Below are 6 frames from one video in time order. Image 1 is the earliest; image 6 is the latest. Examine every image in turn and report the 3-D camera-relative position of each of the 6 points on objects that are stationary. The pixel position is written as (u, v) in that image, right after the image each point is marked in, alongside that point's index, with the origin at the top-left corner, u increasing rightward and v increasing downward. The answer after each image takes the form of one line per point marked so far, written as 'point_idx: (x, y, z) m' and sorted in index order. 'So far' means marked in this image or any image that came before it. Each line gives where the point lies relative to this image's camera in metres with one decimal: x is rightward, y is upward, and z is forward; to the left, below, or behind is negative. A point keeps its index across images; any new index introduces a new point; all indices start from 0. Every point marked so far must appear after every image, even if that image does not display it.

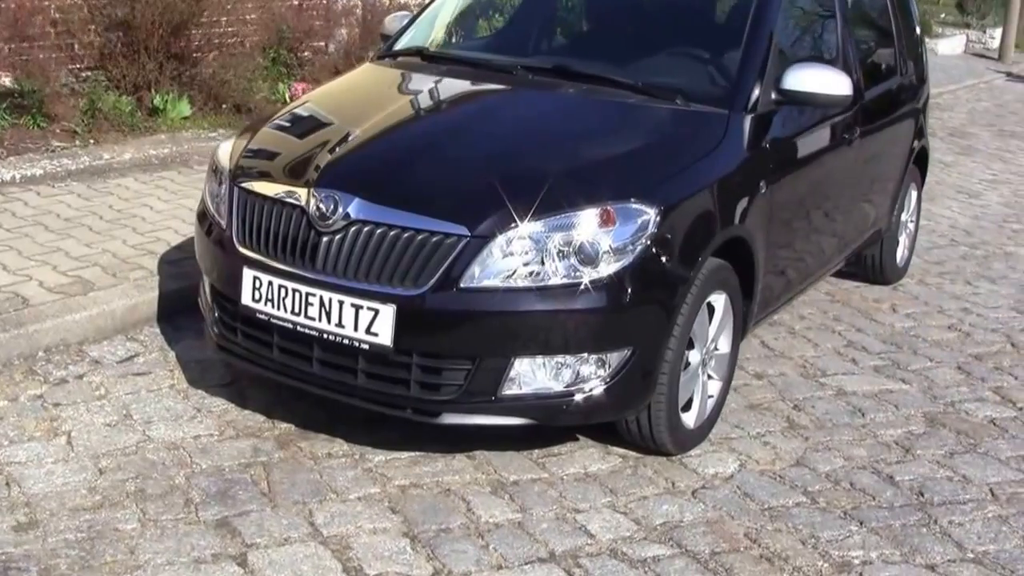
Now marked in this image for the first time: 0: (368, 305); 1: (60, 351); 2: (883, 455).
0: (-0.4, -0.1, +3.7) m
1: (-1.7, -0.2, +4.7) m
2: (+1.3, -0.6, +4.3) m
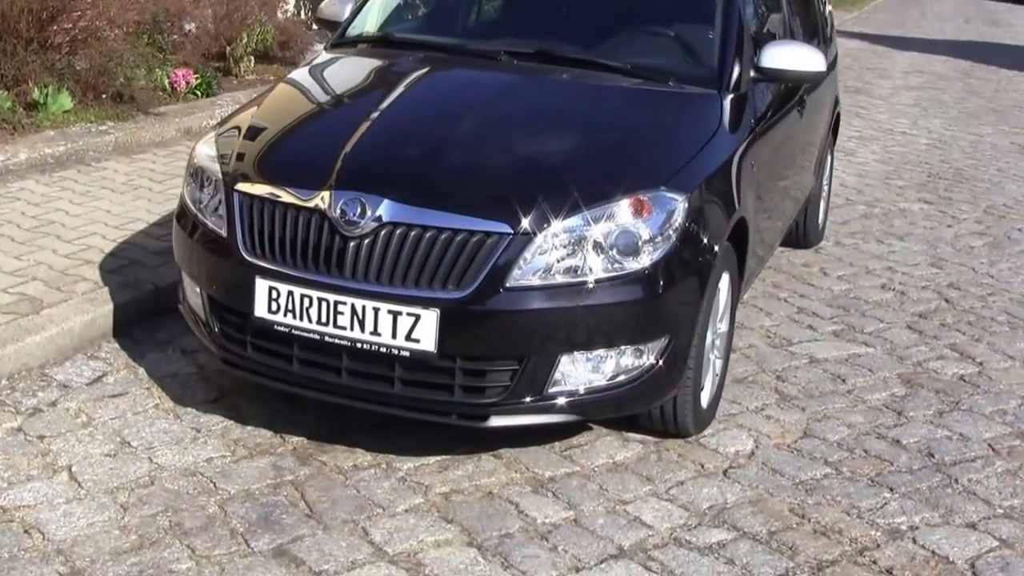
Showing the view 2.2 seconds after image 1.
0: (-0.3, -0.1, +3.6) m
1: (-1.7, -0.3, +4.3) m
2: (+1.3, -0.5, +4.5) m
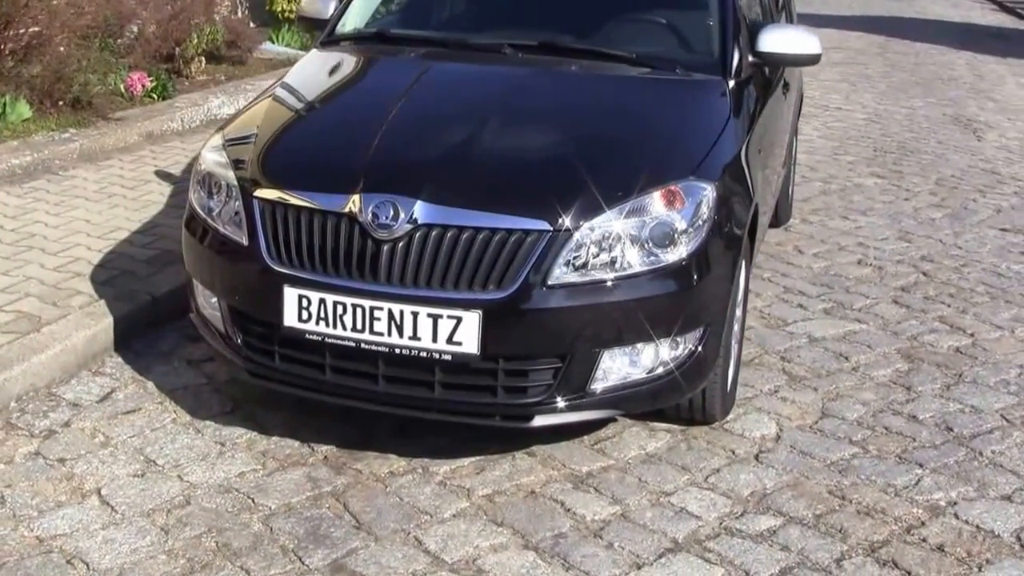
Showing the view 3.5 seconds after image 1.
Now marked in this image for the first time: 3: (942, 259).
0: (-0.2, -0.1, +3.5) m
1: (-1.6, -0.4, +4.2) m
2: (+1.4, -0.4, +4.5) m
3: (+2.2, +0.1, +6.1) m
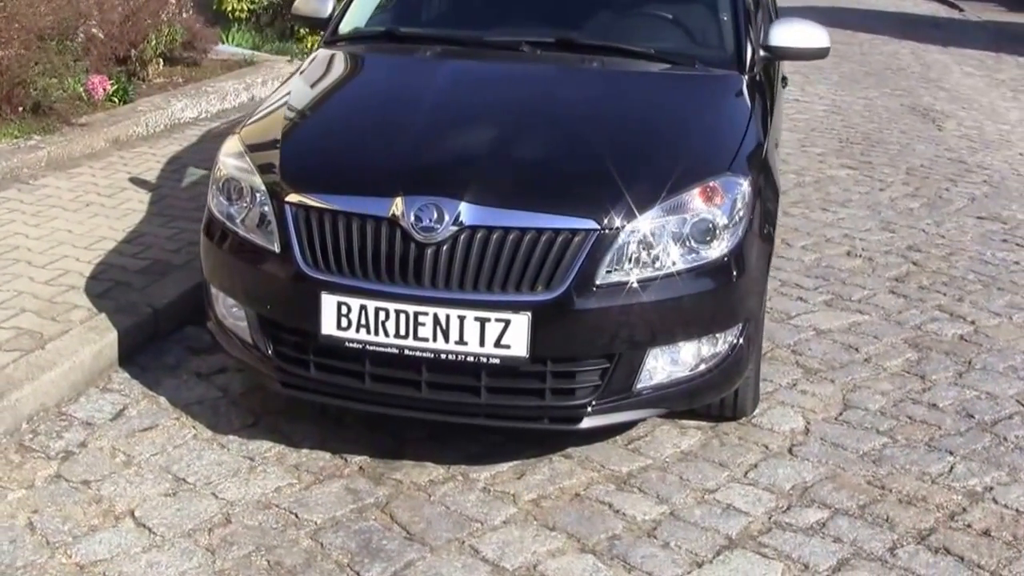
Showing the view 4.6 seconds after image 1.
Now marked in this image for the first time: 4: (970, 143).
0: (0.0, -0.1, +3.4) m
1: (-1.5, -0.4, +4.0) m
2: (+1.5, -0.4, +4.6) m
3: (+2.1, +0.2, +6.2) m
4: (+3.2, +1.0, +8.7) m
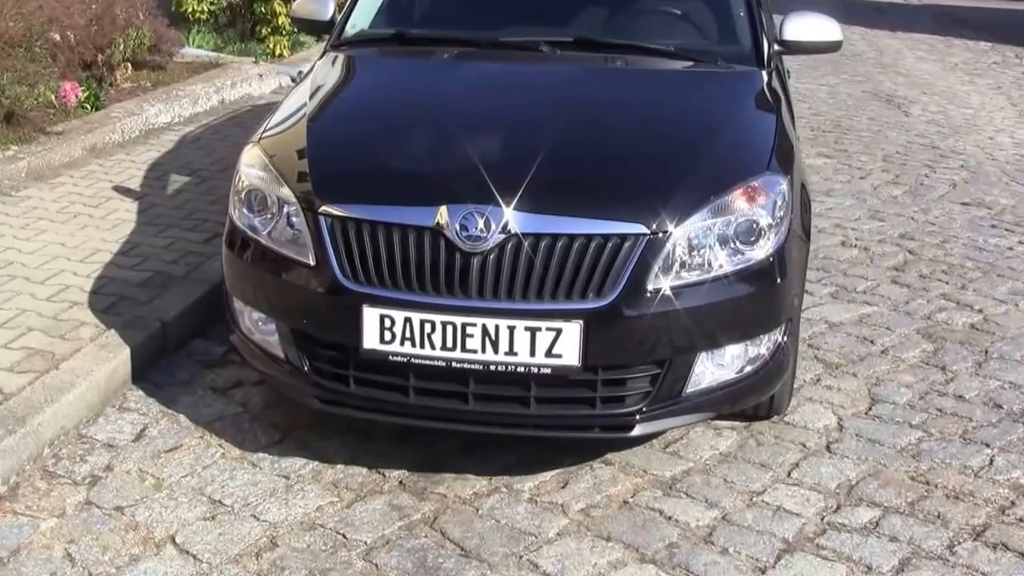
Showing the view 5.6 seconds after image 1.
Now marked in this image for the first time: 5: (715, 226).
0: (+0.1, -0.1, +3.4) m
1: (-1.4, -0.5, +3.8) m
2: (+1.6, -0.3, +4.6) m
3: (+2.1, +0.3, +6.2) m
4: (+3.0, +1.1, +8.7) m
5: (+0.6, +0.2, +3.5) m
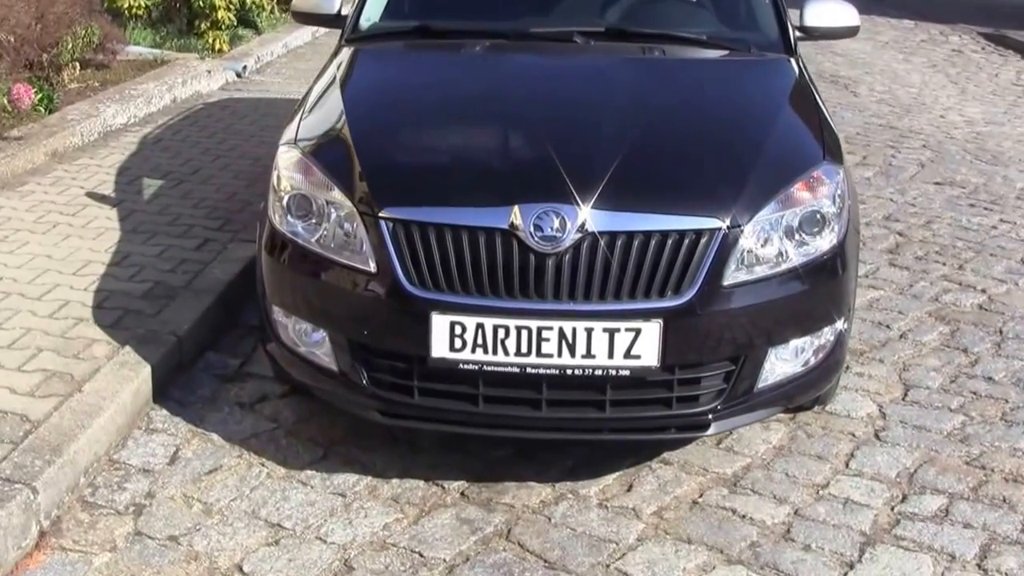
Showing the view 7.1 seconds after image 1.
0: (+0.3, -0.1, +3.3) m
1: (-1.2, -0.5, +3.6) m
2: (+1.7, -0.3, +4.6) m
3: (+2.0, +0.4, +6.3) m
4: (+2.7, +1.3, +8.9) m
5: (+0.8, +0.2, +3.5) m
